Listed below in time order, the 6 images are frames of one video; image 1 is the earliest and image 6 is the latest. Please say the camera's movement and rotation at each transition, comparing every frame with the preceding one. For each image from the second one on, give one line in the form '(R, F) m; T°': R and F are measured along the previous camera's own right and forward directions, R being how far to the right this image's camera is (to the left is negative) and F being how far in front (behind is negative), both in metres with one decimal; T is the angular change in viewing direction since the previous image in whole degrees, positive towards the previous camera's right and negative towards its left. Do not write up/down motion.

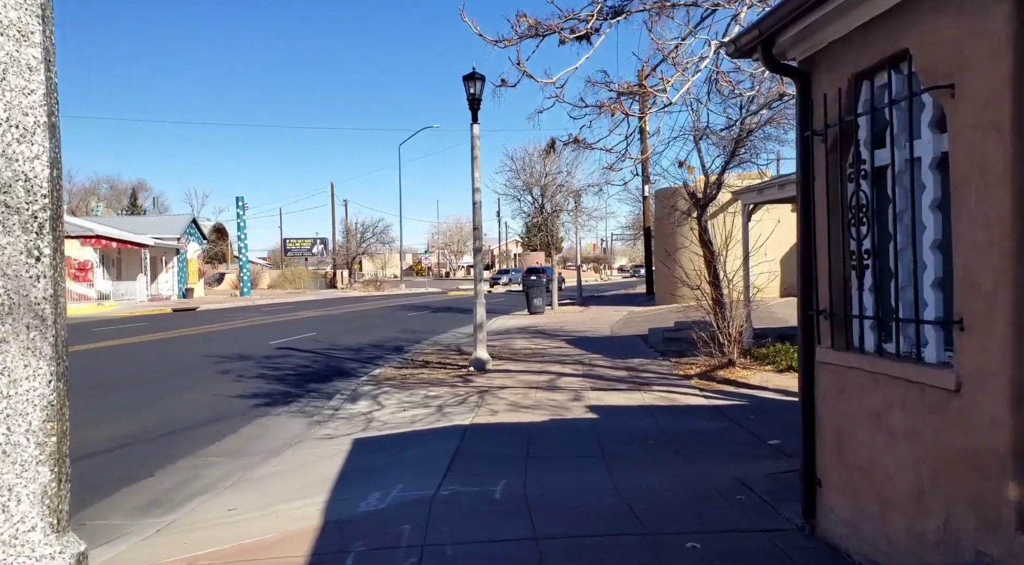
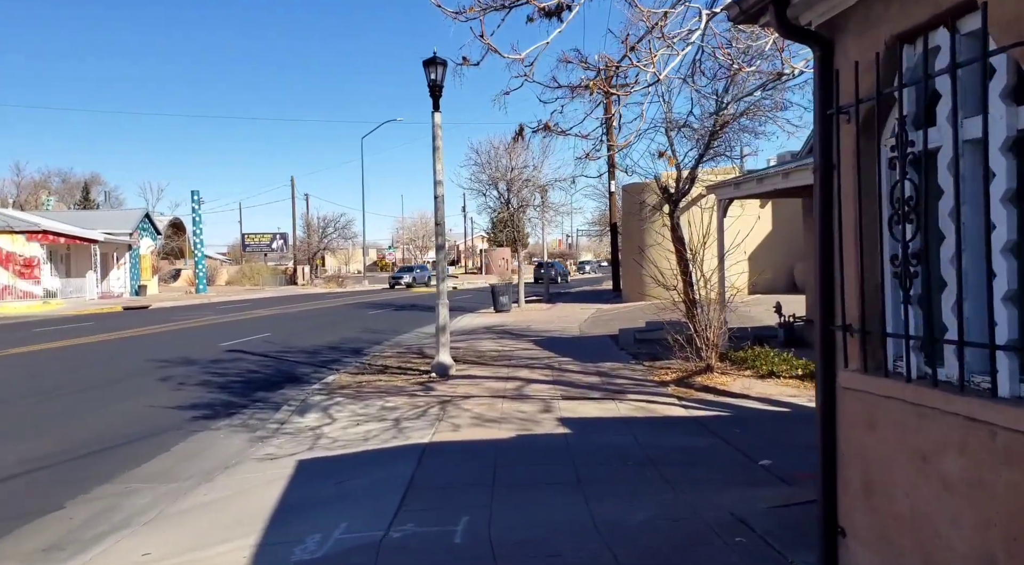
(0.0, +0.9) m; +3°
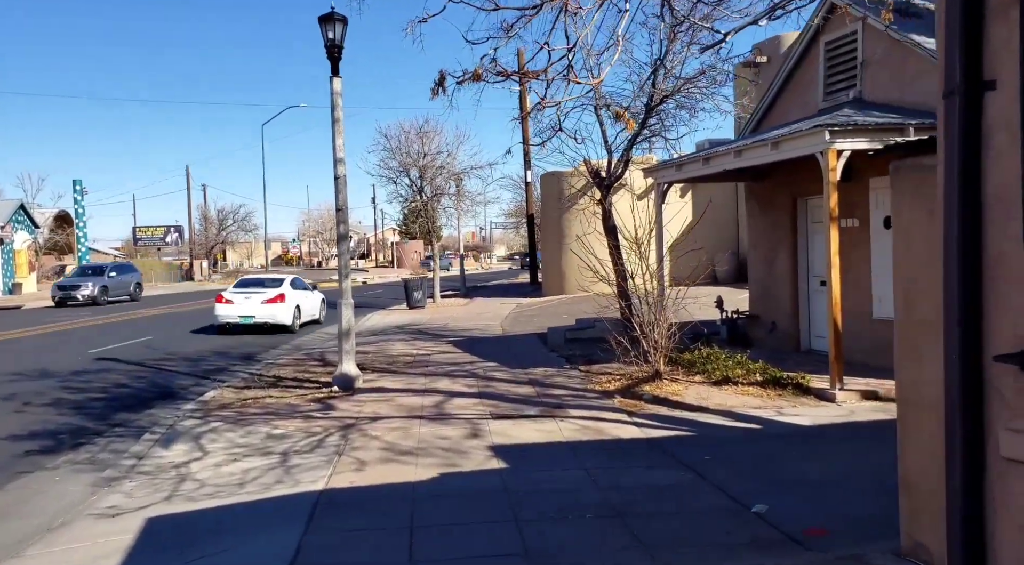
(0.0, +1.8) m; +6°
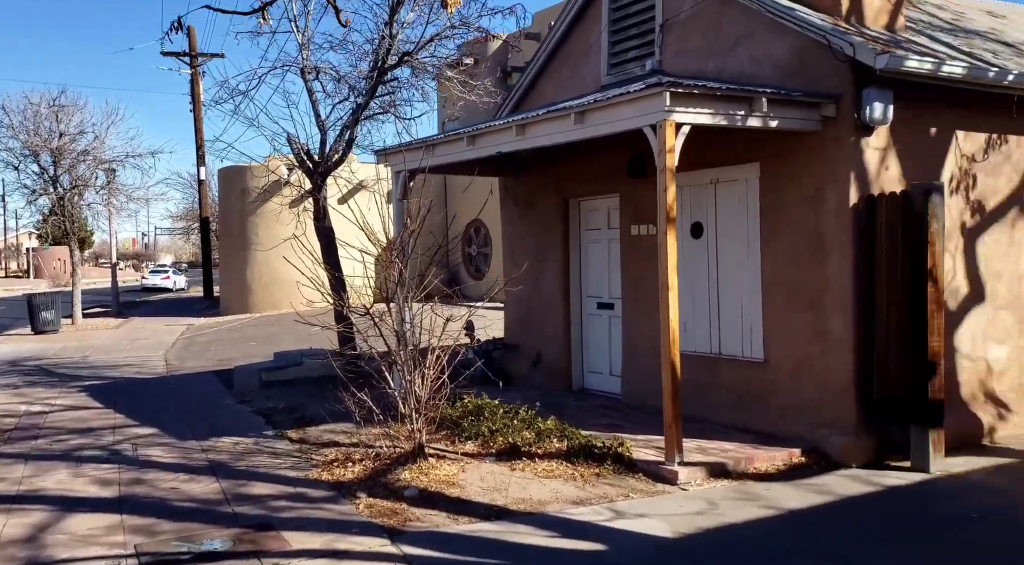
(0.0, +3.5) m; +23°
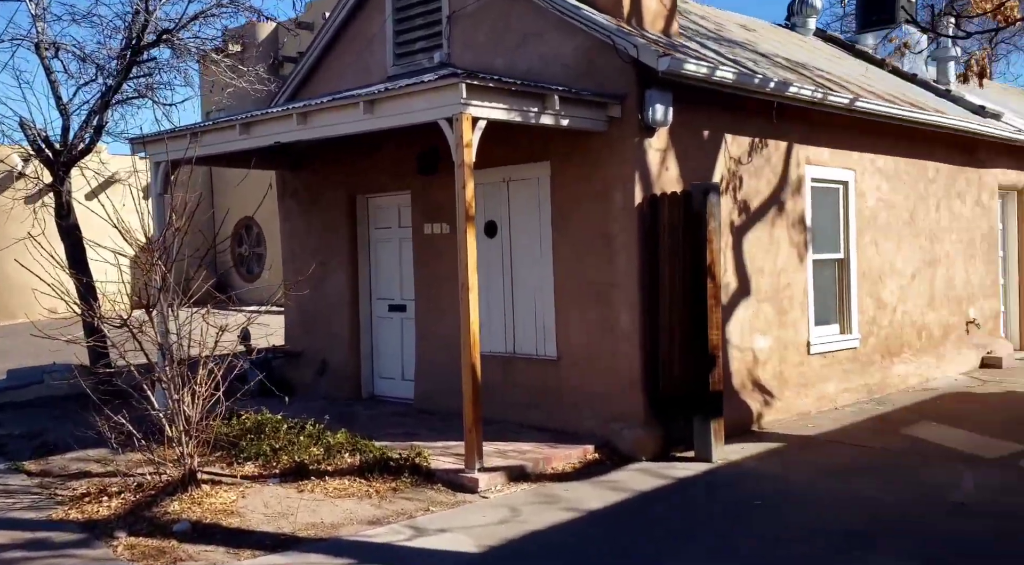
(0.0, +0.4) m; +16°
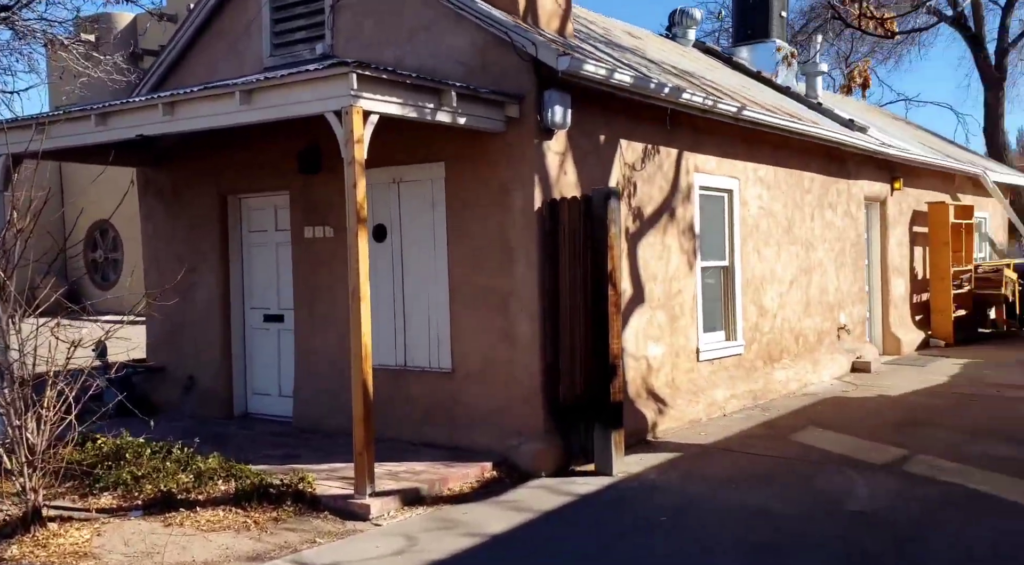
(-0.1, +0.4) m; +9°
